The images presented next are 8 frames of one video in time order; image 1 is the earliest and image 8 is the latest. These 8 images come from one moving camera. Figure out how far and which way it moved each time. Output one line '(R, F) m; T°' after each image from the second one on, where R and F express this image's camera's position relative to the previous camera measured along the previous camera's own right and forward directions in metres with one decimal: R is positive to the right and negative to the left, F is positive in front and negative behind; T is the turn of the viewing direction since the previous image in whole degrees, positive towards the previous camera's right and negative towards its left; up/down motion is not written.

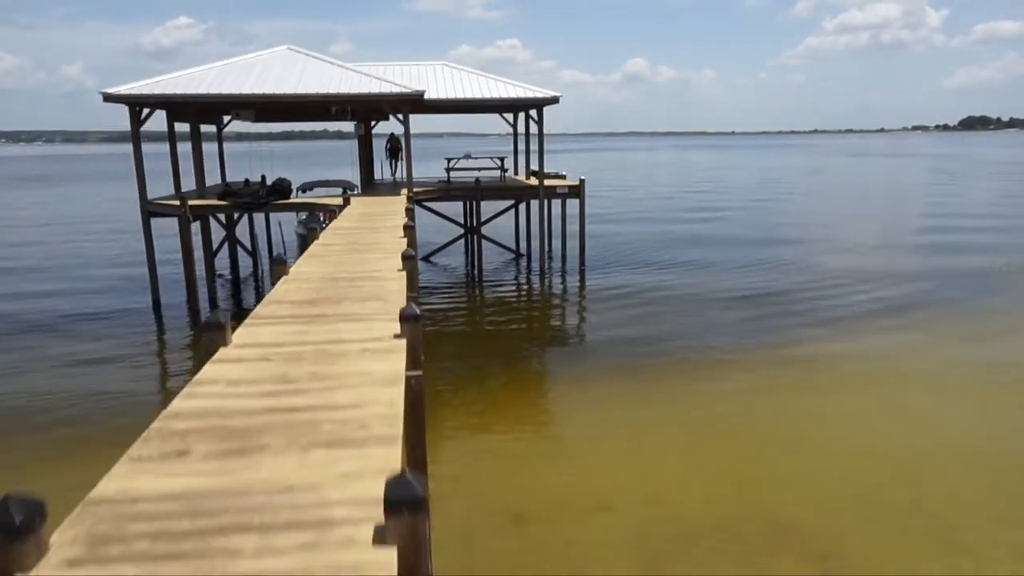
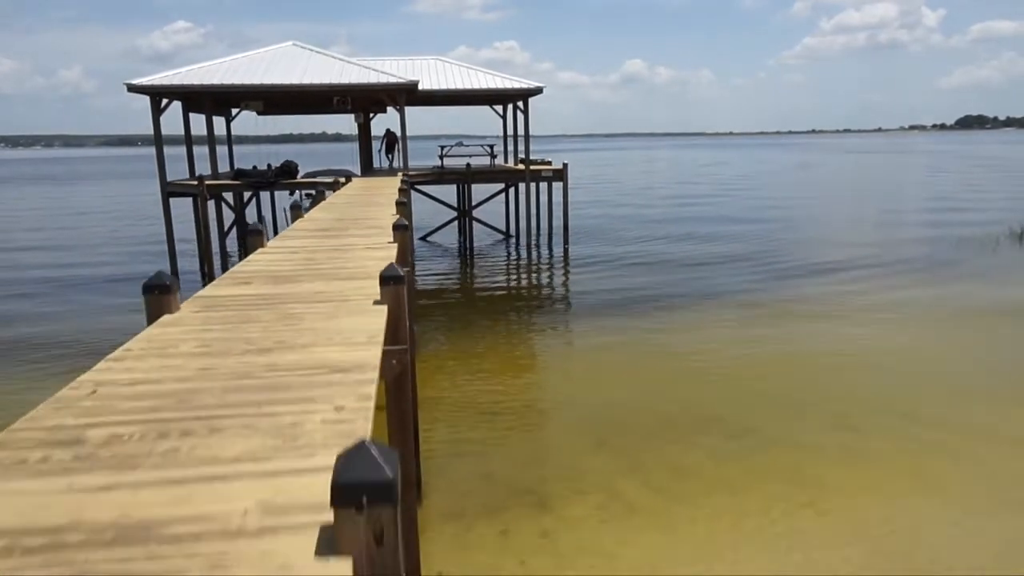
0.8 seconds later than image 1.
(+0.4, -1.9) m; 0°
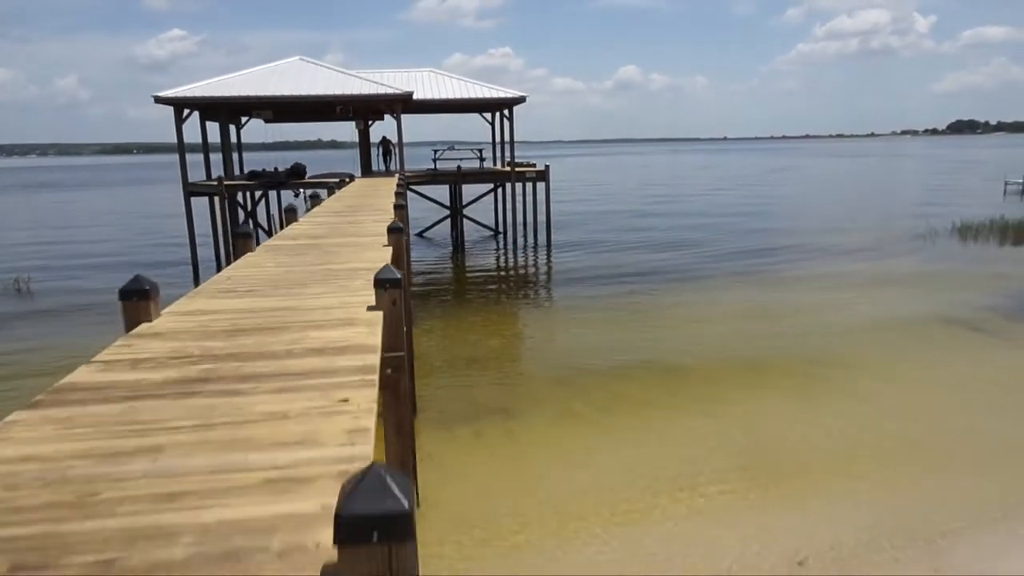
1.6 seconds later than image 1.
(+0.3, -2.4) m; 0°
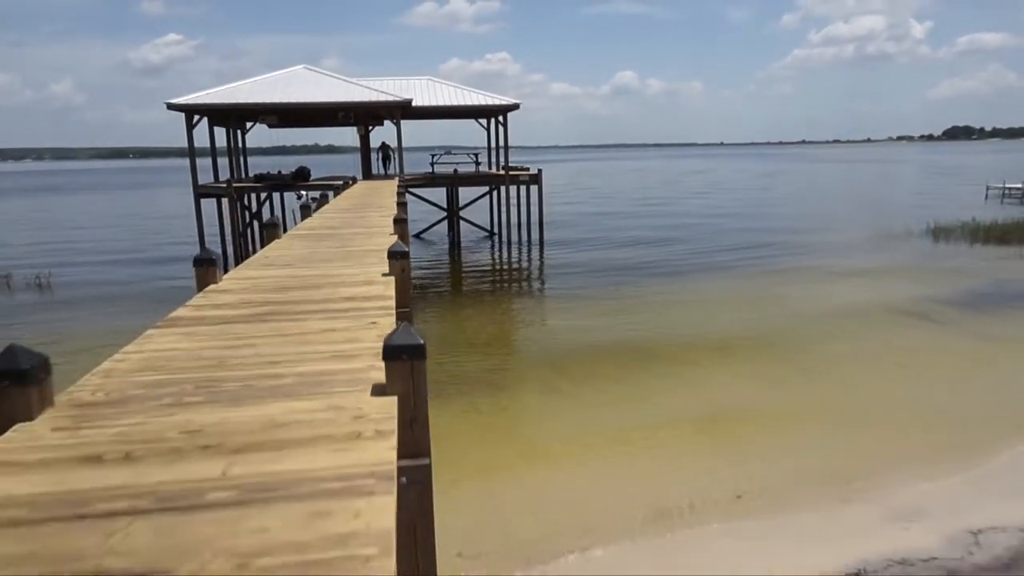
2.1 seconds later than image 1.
(+0.1, -1.2) m; 0°
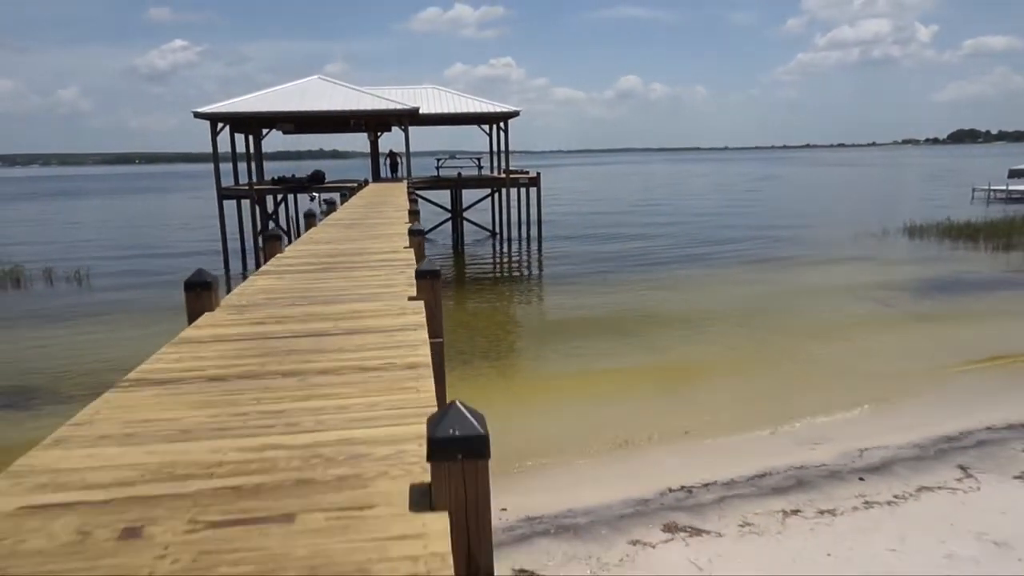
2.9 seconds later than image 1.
(+0.1, -1.8) m; 0°
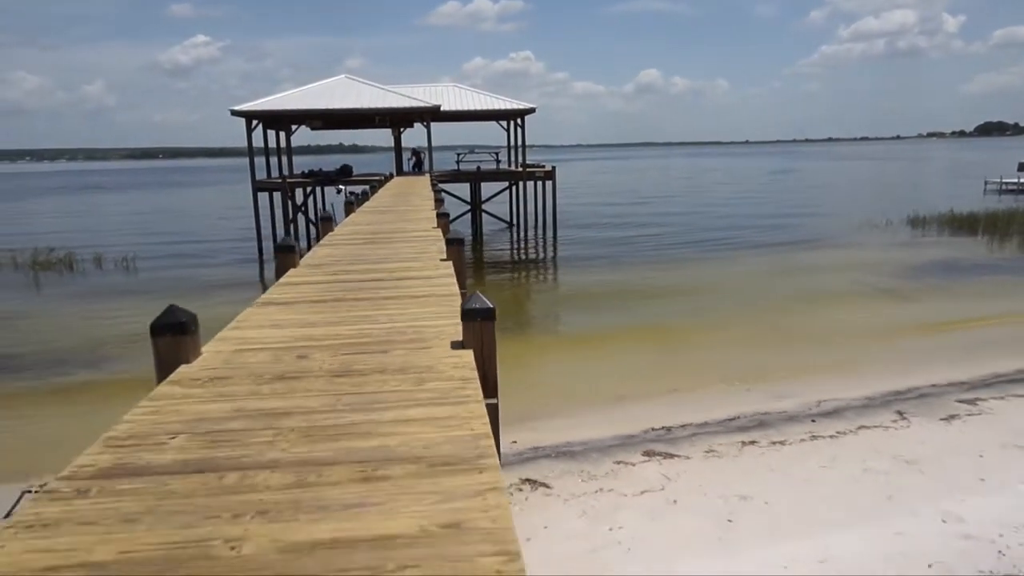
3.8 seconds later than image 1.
(+0.1, -1.4) m; -1°
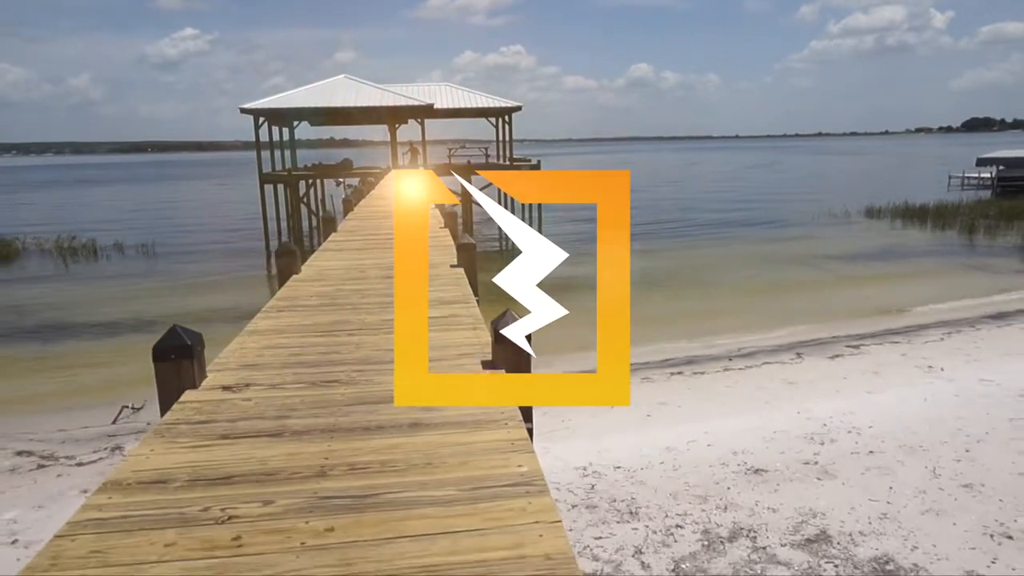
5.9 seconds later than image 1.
(+0.1, -2.2) m; +1°
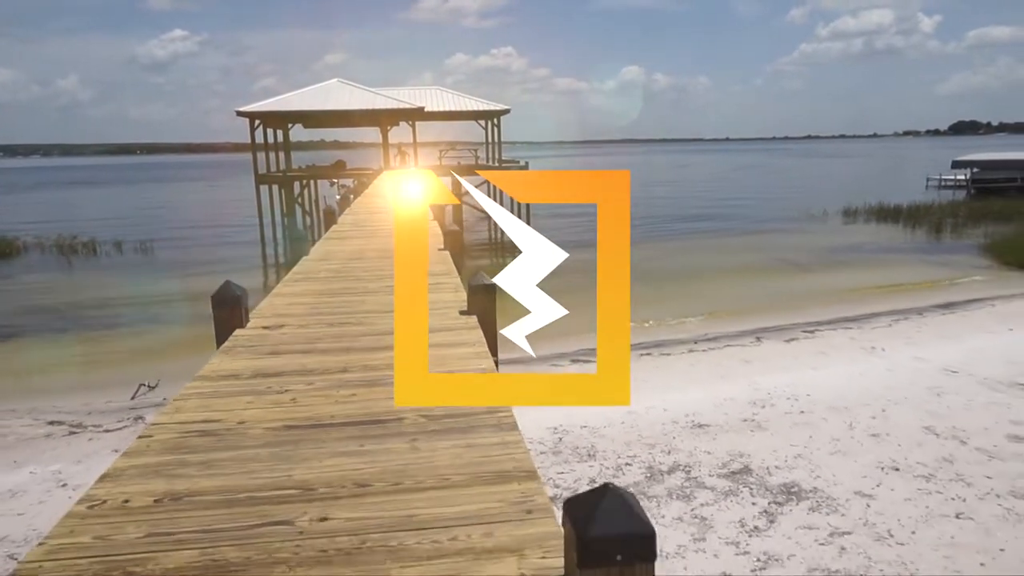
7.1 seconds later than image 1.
(+0.1, -0.9) m; +1°
